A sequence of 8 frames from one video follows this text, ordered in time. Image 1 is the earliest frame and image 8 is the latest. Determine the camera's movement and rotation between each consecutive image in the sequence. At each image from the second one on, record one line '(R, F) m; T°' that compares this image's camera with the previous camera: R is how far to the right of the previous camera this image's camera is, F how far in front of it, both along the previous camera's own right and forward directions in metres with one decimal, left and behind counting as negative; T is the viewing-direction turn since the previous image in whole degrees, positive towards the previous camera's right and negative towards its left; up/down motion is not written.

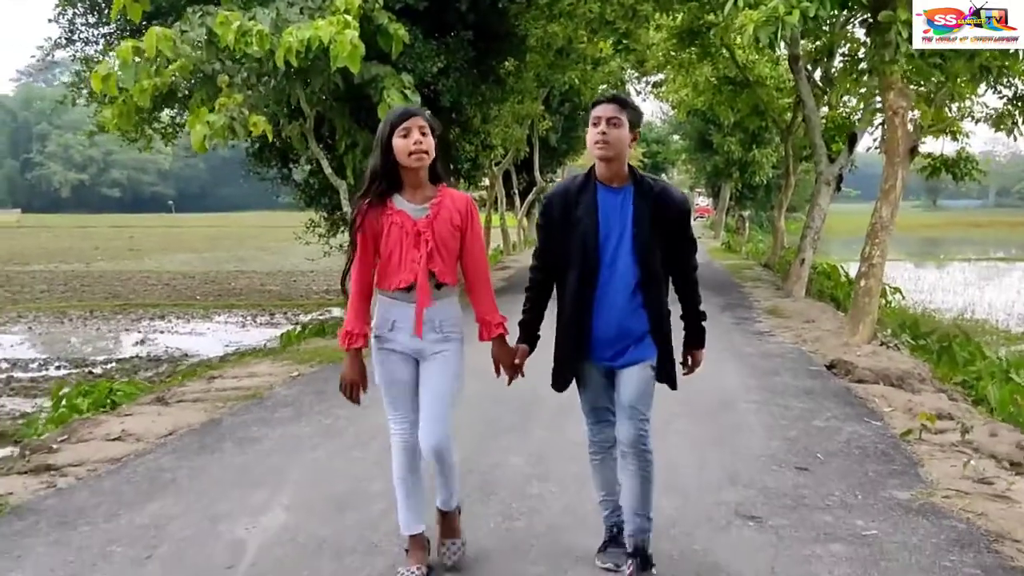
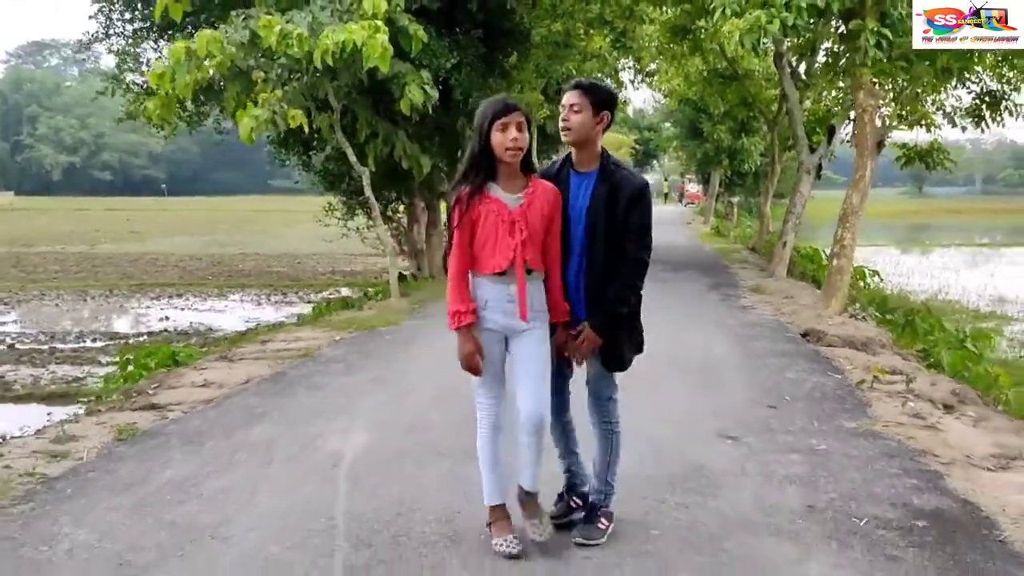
(-0.3, -1.2) m; +1°
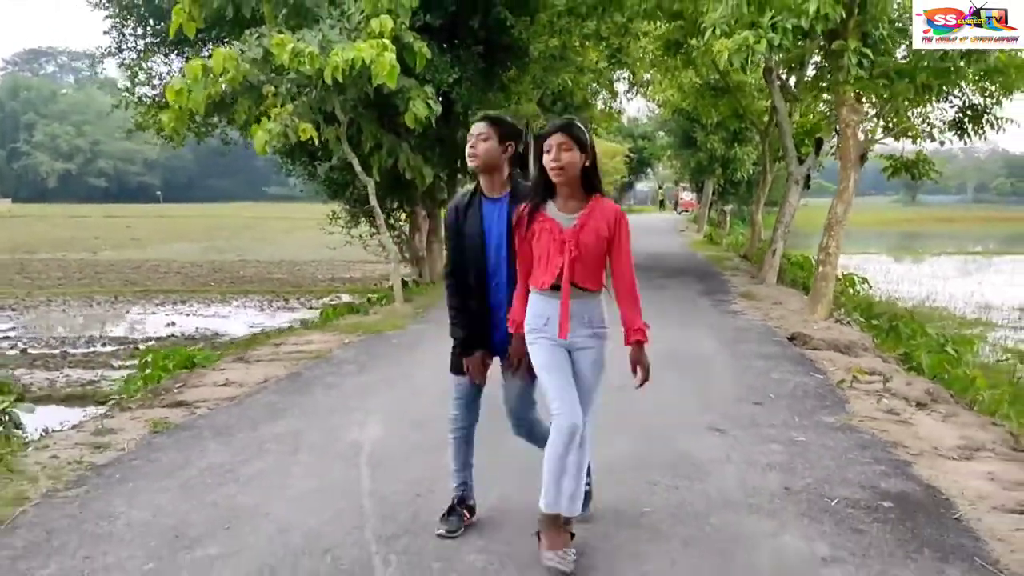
(-0.1, -0.5) m; 0°
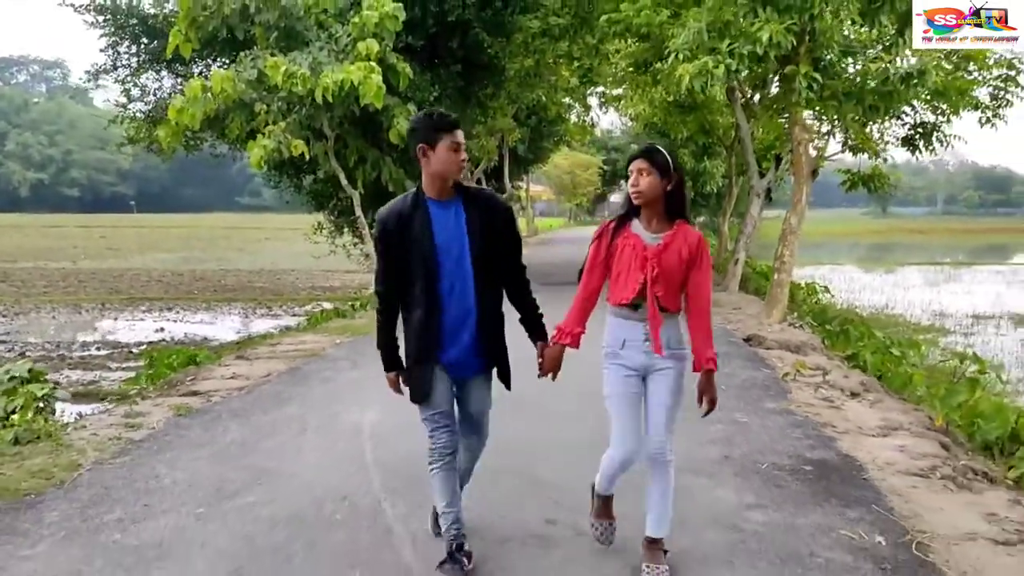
(0.0, -0.9) m; +2°
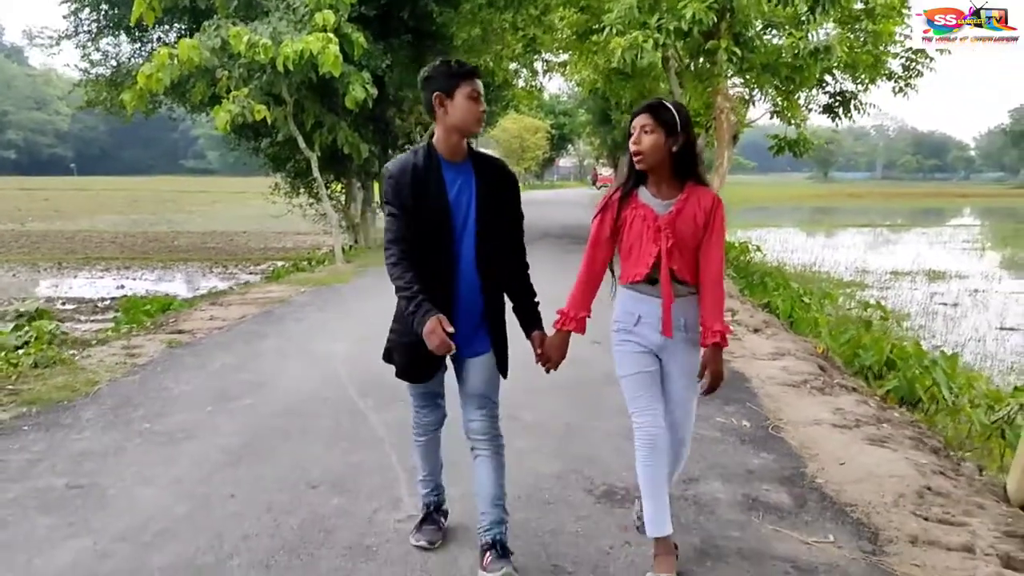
(0.0, -1.2) m; +3°
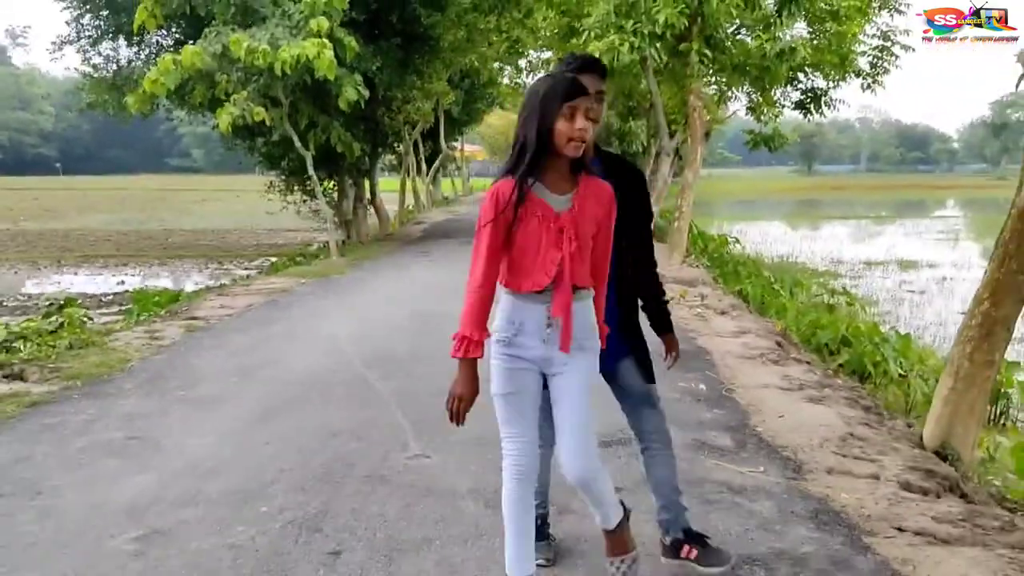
(0.0, -0.9) m; +1°
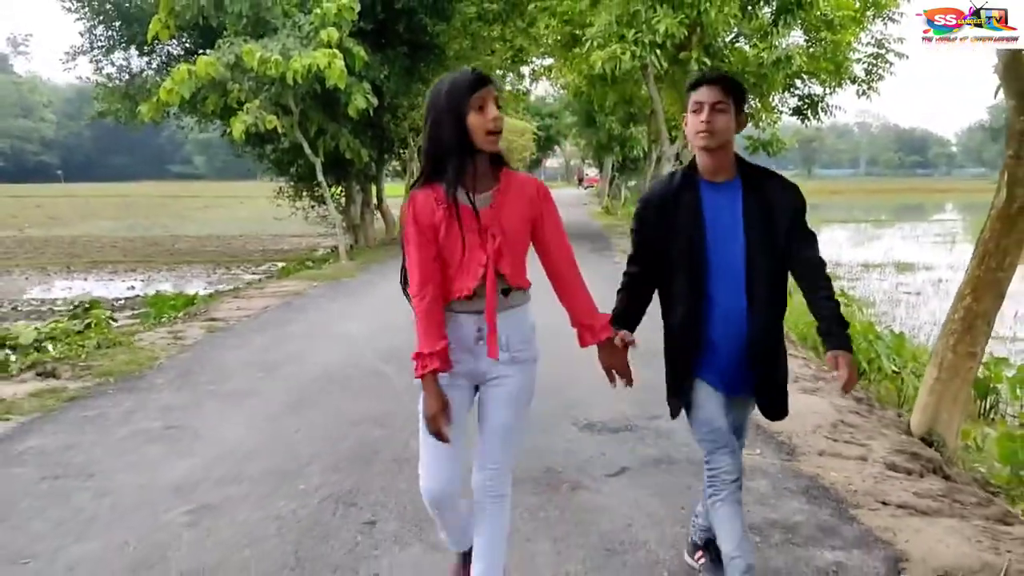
(-0.1, -0.4) m; 0°
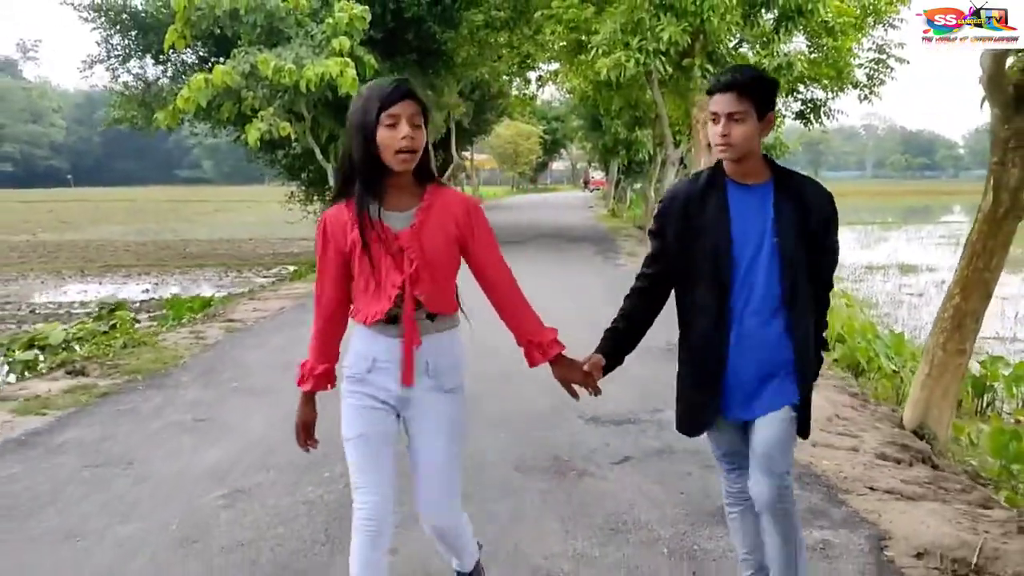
(0.0, -0.3) m; 0°
